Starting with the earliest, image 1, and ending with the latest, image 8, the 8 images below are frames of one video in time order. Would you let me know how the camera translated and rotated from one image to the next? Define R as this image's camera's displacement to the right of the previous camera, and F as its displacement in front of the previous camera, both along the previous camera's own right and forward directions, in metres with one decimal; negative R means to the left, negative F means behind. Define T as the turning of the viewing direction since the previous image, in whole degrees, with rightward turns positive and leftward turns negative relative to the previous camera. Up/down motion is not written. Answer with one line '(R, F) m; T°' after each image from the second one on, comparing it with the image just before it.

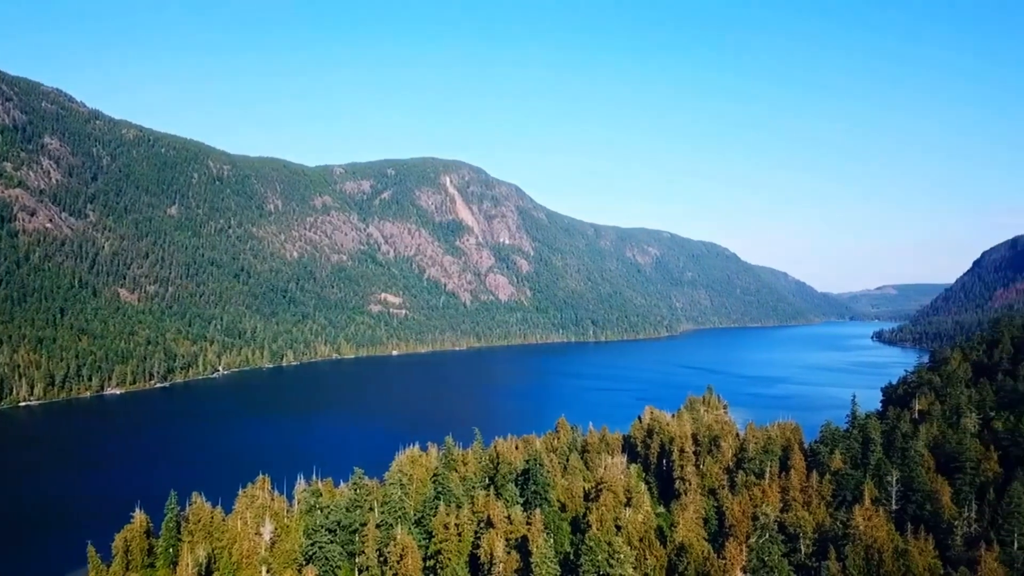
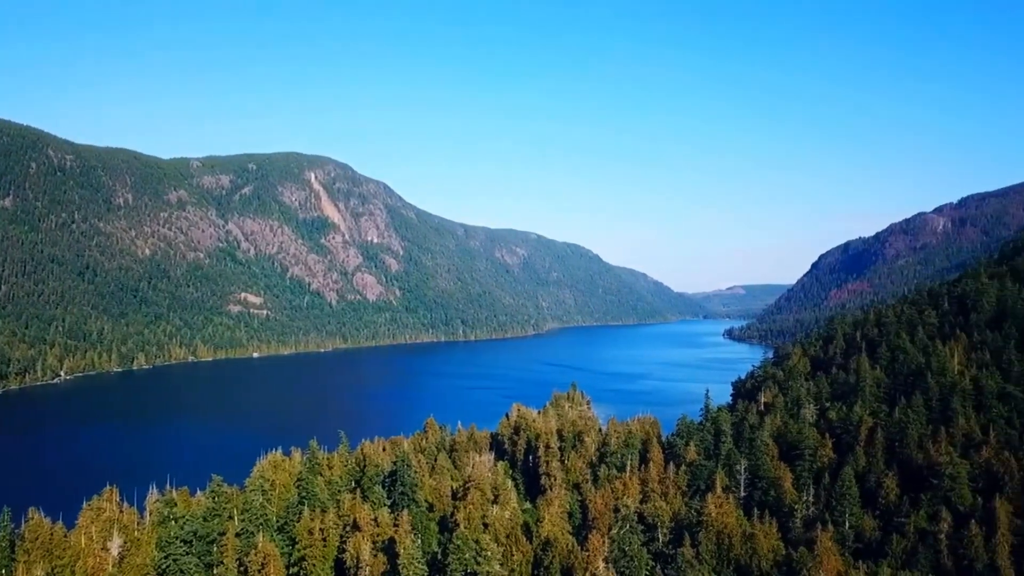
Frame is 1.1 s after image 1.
(+0.1, -0.3) m; +9°
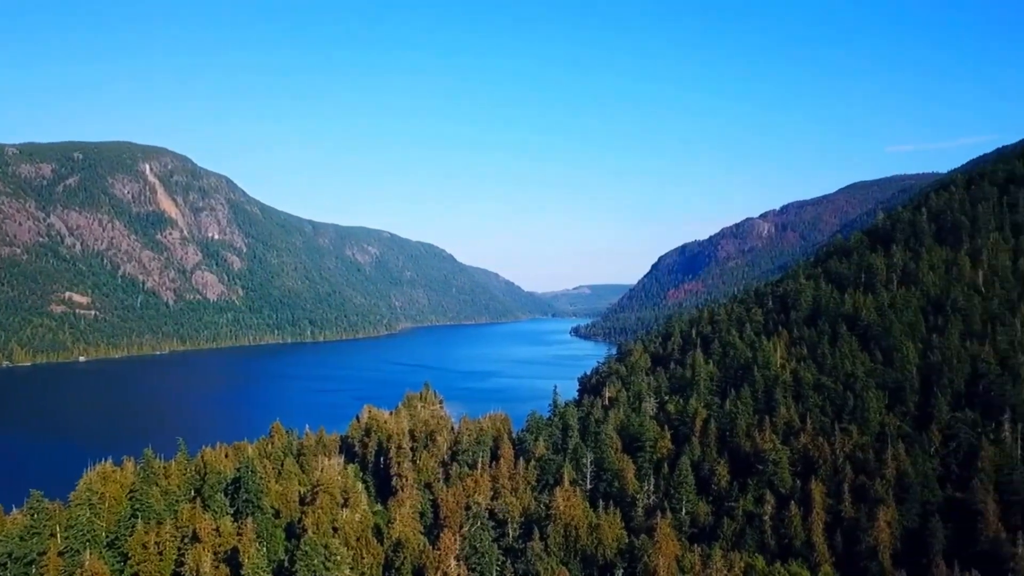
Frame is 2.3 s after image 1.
(+0.1, -0.2) m; +10°
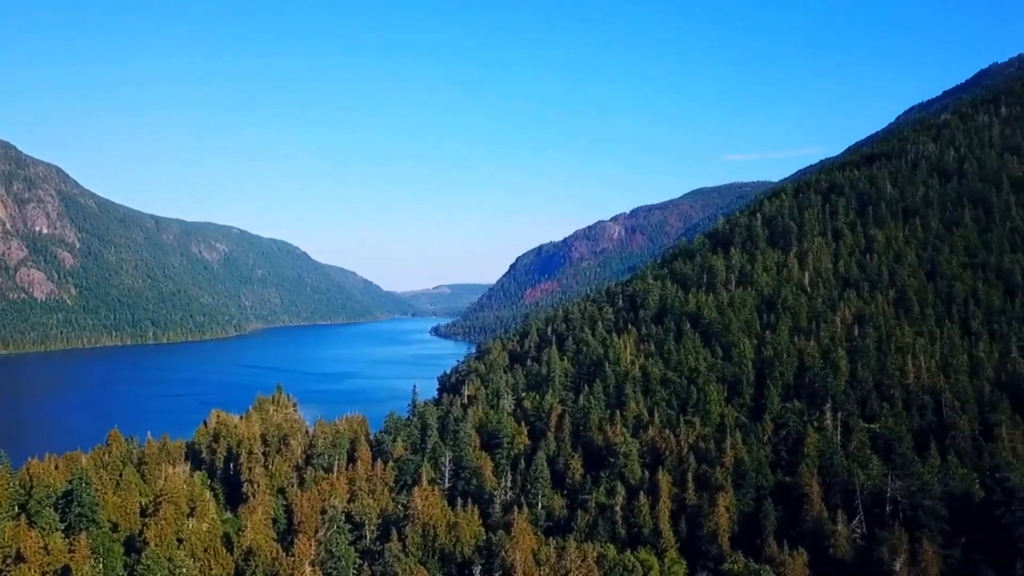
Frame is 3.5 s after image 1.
(0.0, -0.2) m; +10°
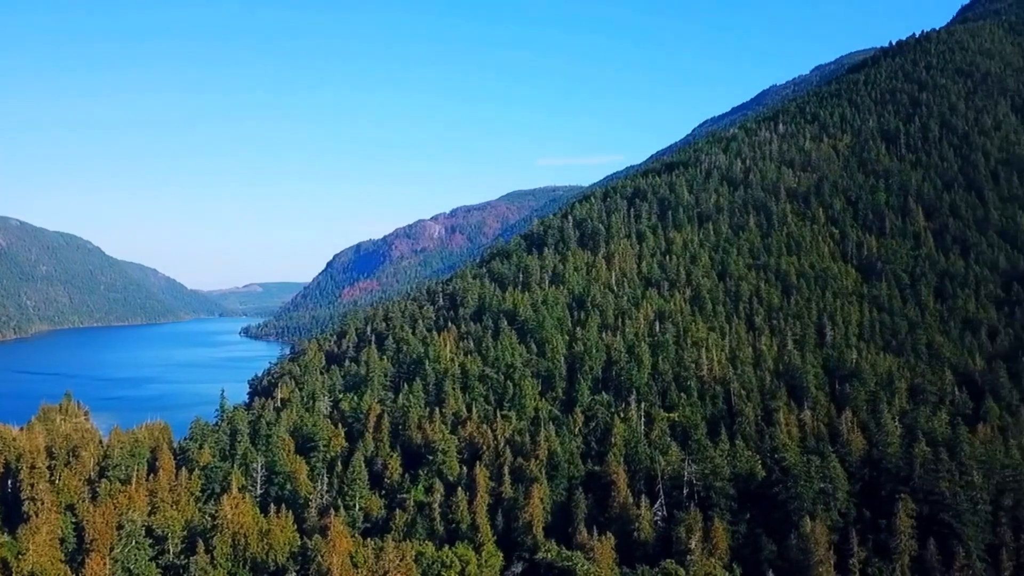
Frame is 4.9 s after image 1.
(-0.1, -0.4) m; +13°
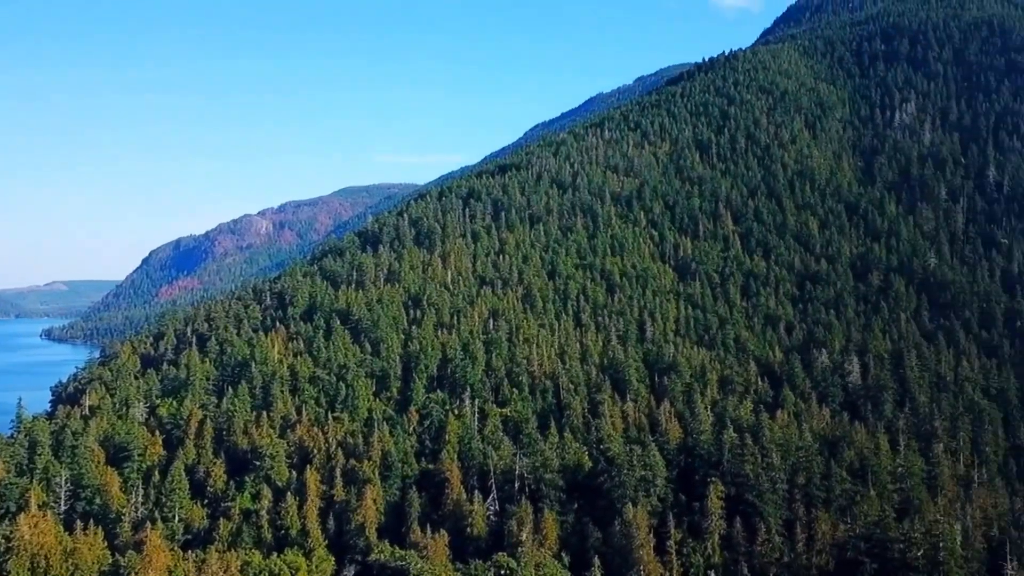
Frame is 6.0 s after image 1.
(+0.1, -0.4) m; +12°
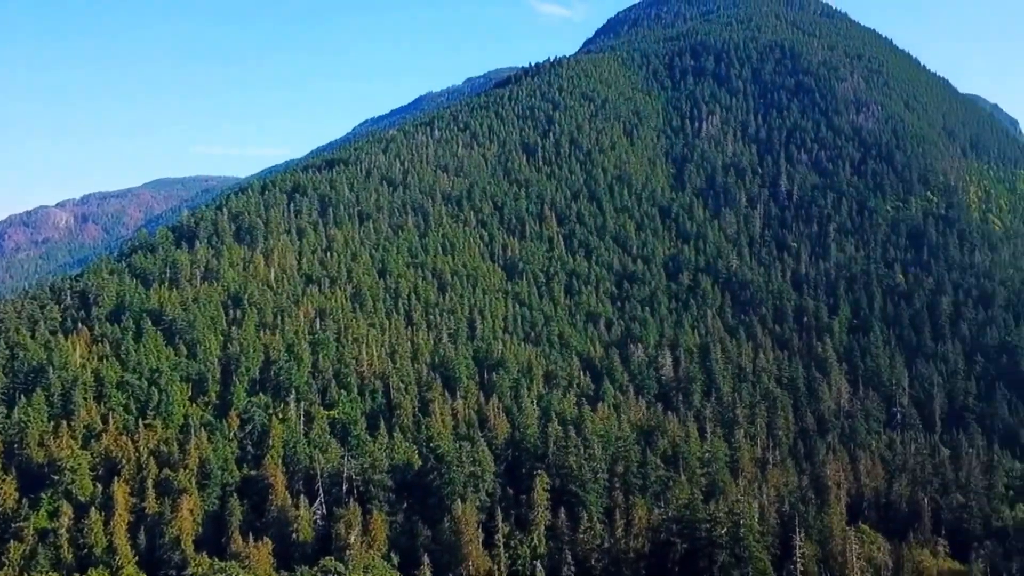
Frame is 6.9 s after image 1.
(-0.5, -0.3) m; +12°
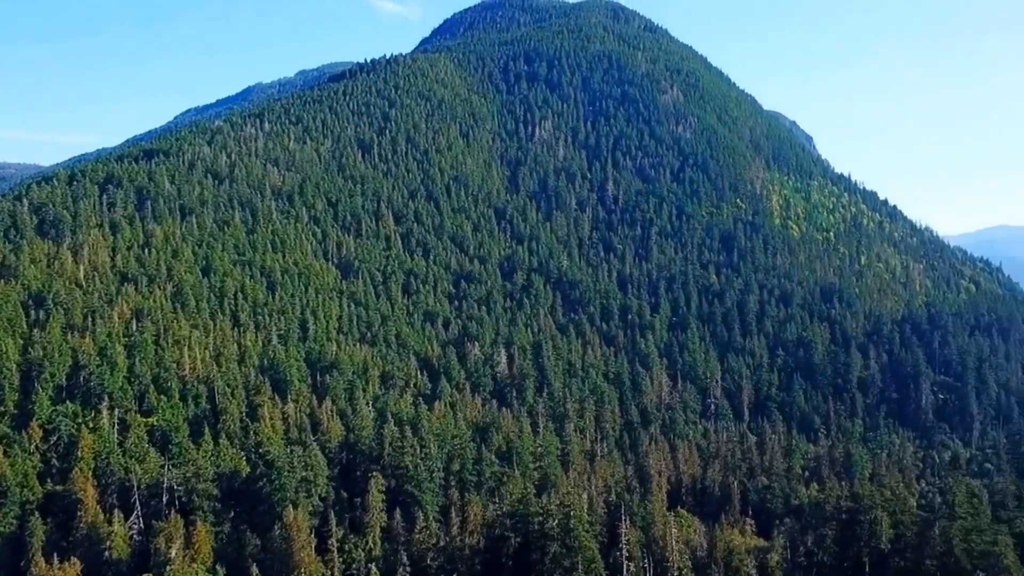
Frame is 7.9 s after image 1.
(-0.5, -0.3) m; +12°
